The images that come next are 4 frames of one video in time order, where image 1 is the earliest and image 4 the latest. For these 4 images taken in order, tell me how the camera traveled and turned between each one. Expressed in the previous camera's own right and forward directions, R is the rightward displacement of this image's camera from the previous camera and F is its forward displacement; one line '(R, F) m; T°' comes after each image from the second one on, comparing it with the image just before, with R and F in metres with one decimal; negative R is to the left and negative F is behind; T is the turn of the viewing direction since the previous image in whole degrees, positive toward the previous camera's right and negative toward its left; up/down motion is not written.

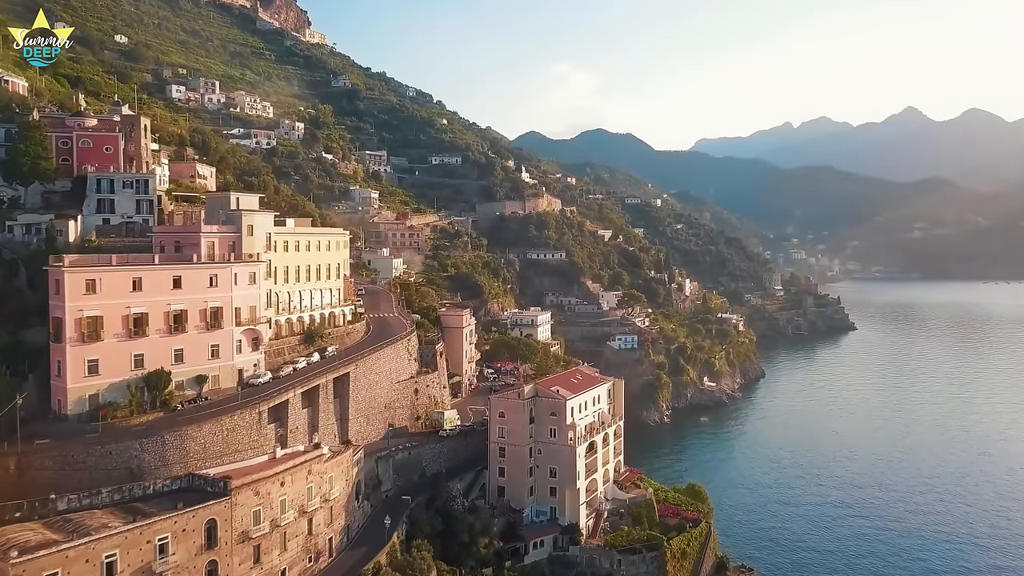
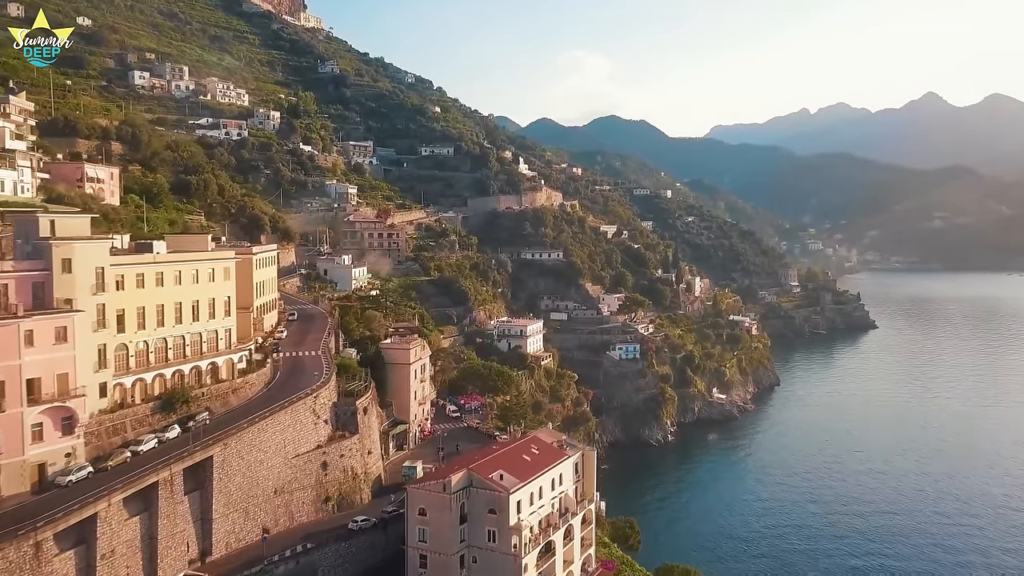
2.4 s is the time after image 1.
(+1.9, +5.5) m; -1°
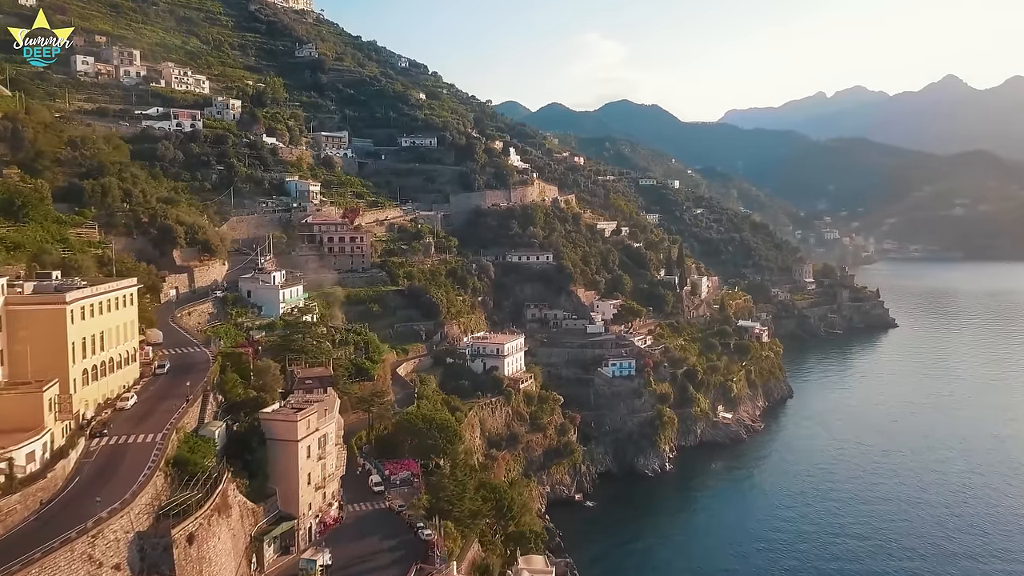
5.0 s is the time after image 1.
(+2.3, +6.1) m; -1°
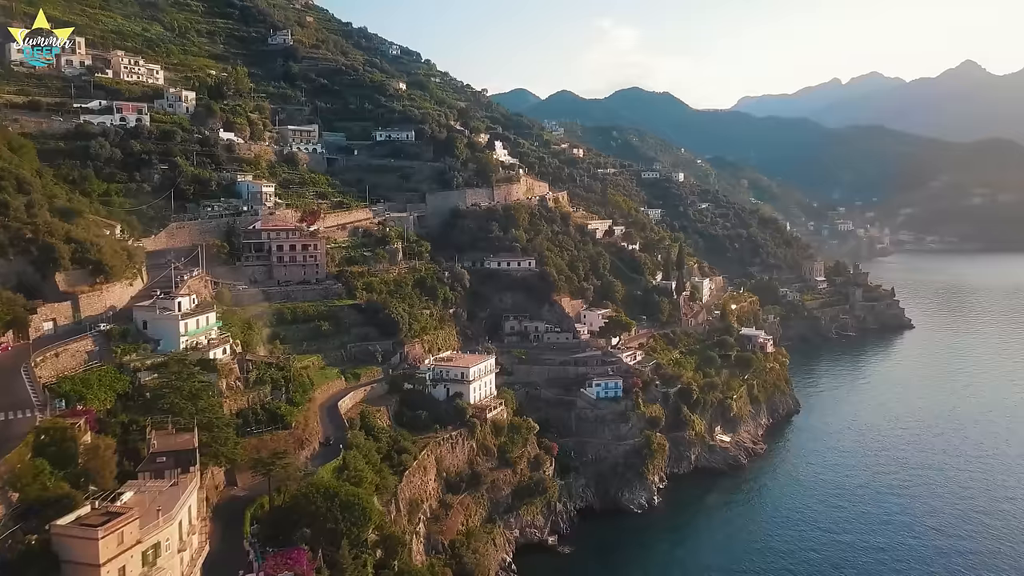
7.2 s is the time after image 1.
(+2.5, +5.1) m; -1°
